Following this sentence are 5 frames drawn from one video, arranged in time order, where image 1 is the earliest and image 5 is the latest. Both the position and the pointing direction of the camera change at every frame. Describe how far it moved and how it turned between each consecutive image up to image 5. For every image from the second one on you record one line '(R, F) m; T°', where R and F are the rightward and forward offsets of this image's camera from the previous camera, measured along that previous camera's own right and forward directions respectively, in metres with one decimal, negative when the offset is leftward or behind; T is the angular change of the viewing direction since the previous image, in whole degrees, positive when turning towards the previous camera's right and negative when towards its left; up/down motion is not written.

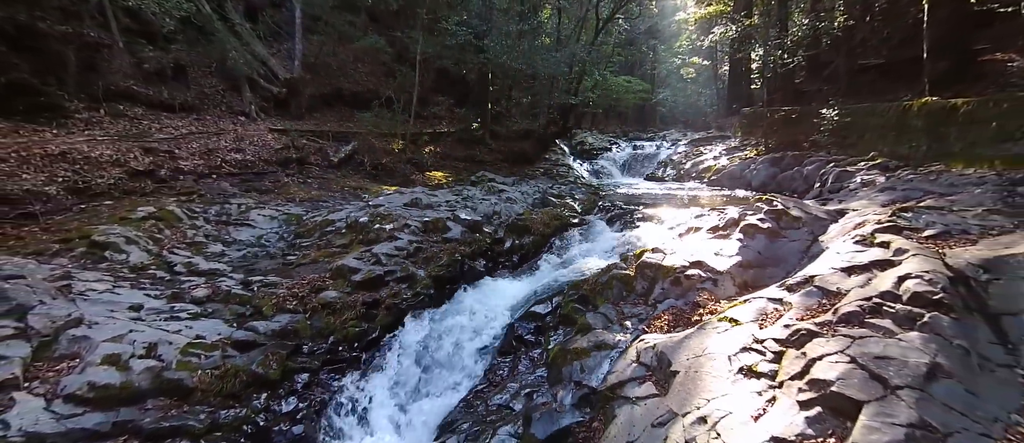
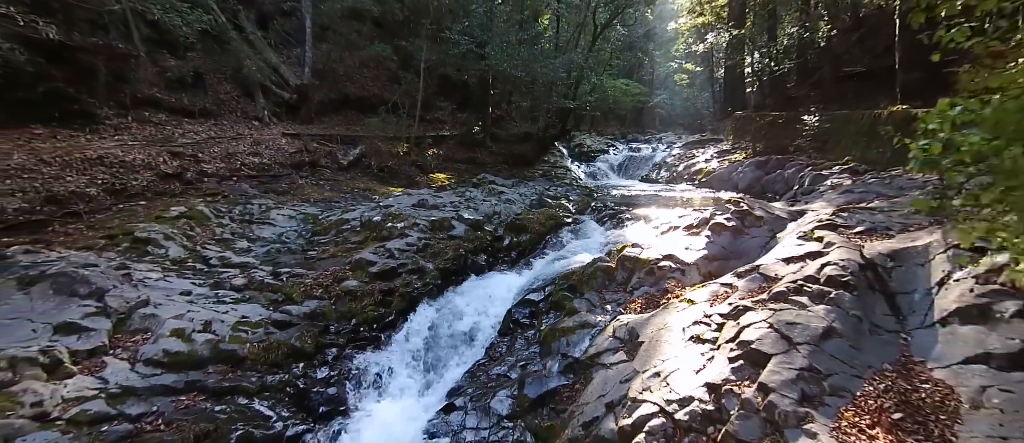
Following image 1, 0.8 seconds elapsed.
(0.0, -0.7) m; 0°
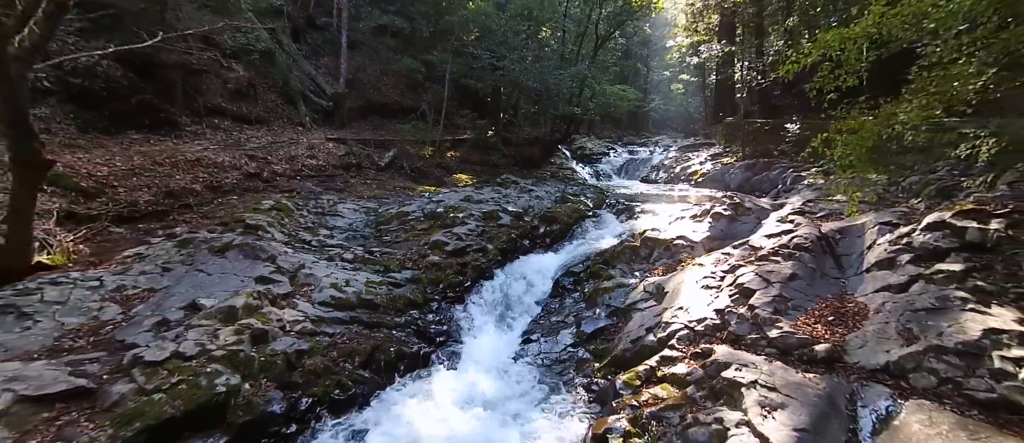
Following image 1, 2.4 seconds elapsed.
(-1.0, -1.6) m; +1°
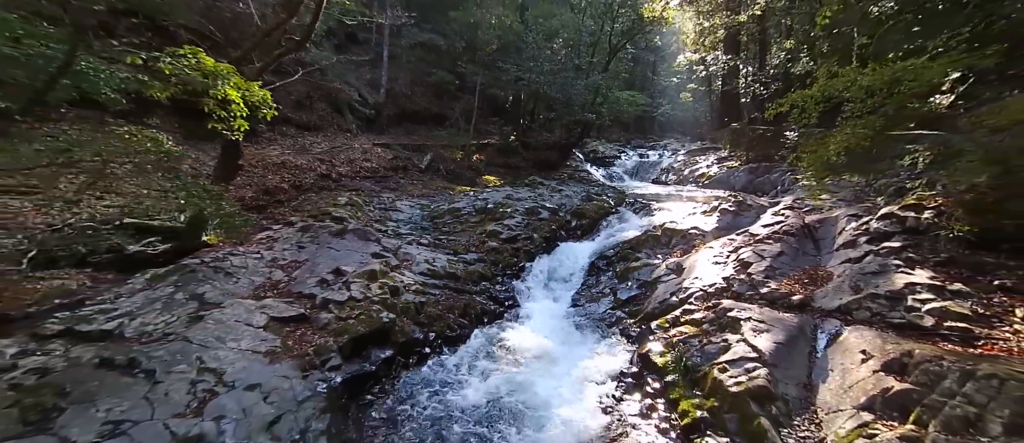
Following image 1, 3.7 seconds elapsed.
(-0.8, -1.7) m; -1°
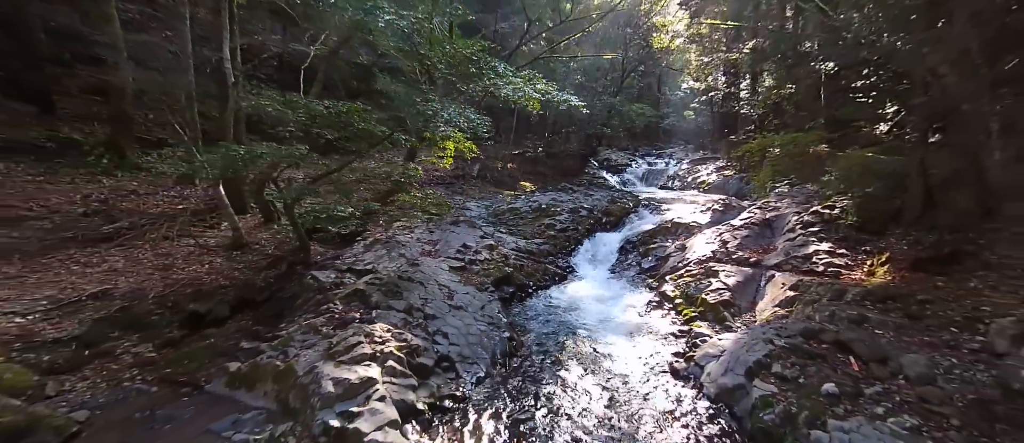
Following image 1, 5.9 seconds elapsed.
(-1.5, -3.7) m; -1°
